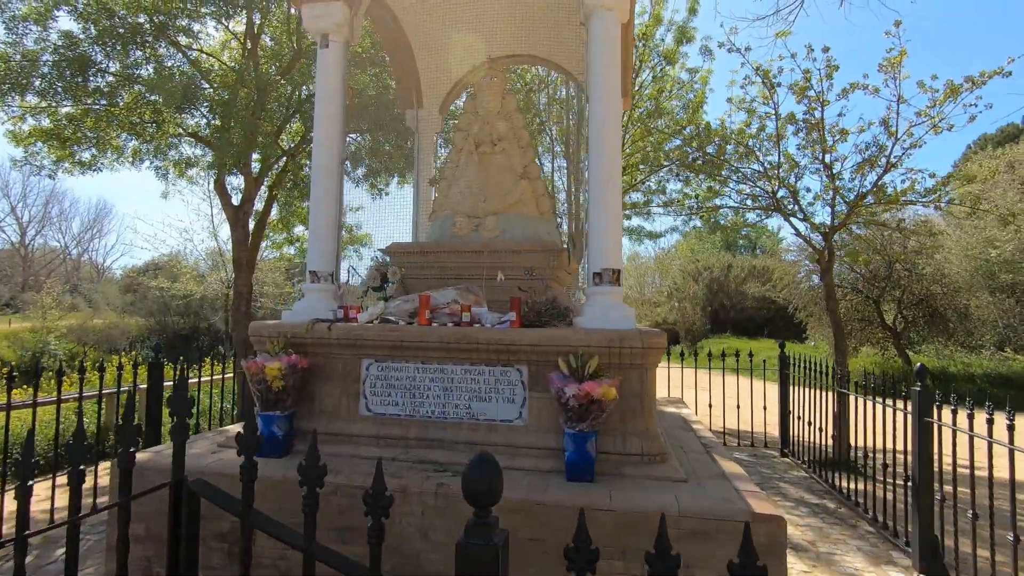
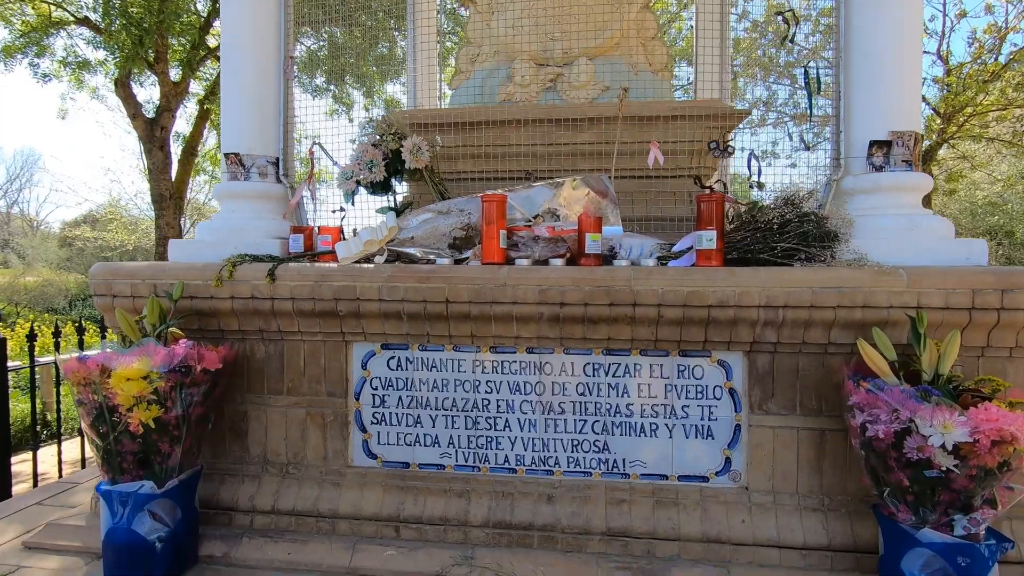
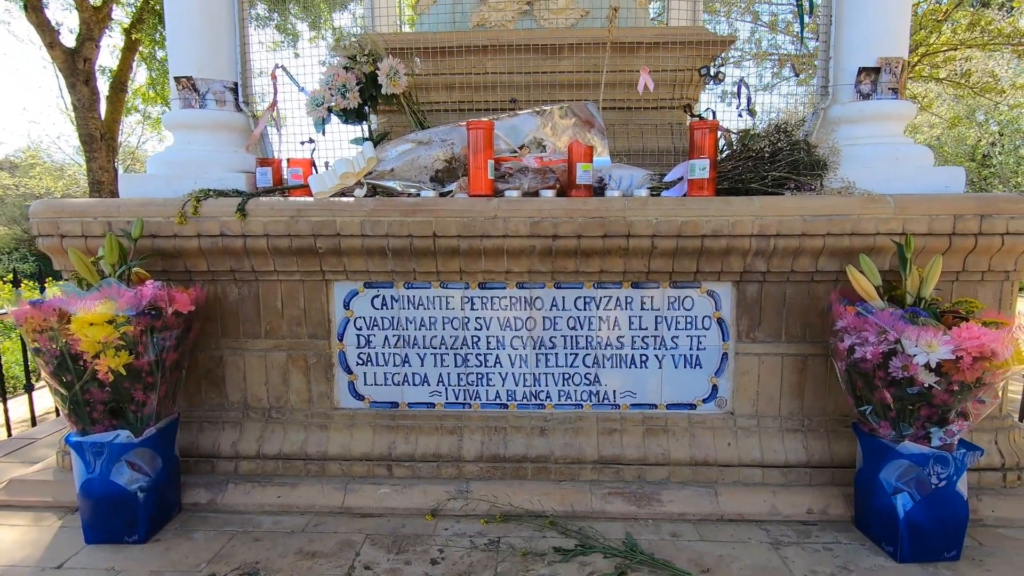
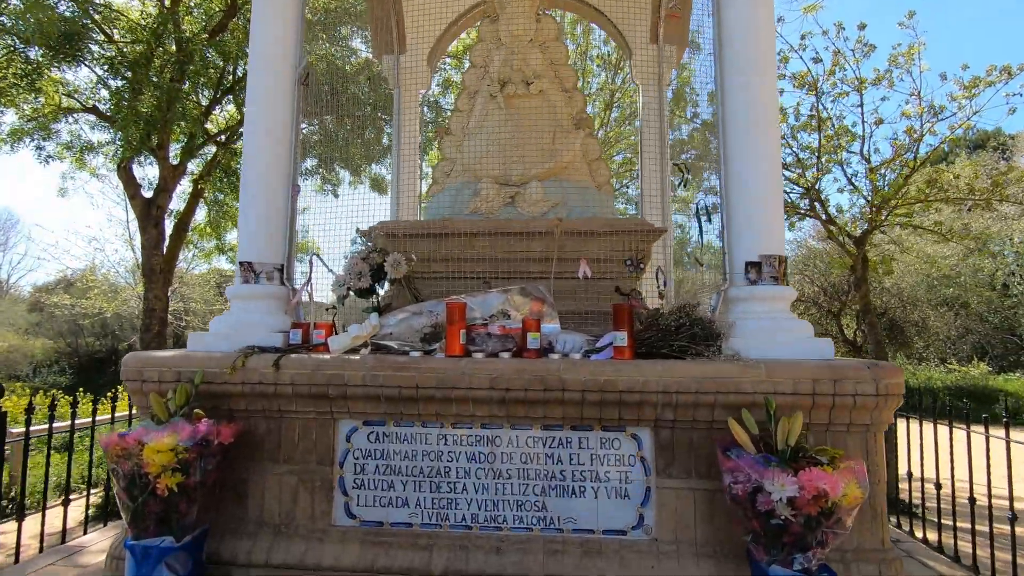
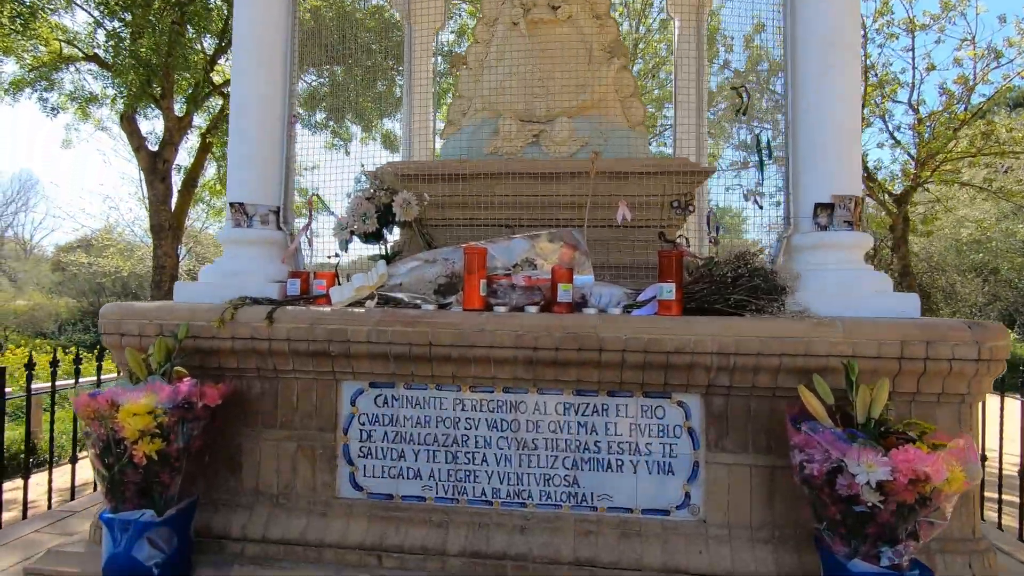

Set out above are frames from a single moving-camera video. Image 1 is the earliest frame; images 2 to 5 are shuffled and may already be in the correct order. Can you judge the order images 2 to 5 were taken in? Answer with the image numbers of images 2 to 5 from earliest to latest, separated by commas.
4, 5, 2, 3
